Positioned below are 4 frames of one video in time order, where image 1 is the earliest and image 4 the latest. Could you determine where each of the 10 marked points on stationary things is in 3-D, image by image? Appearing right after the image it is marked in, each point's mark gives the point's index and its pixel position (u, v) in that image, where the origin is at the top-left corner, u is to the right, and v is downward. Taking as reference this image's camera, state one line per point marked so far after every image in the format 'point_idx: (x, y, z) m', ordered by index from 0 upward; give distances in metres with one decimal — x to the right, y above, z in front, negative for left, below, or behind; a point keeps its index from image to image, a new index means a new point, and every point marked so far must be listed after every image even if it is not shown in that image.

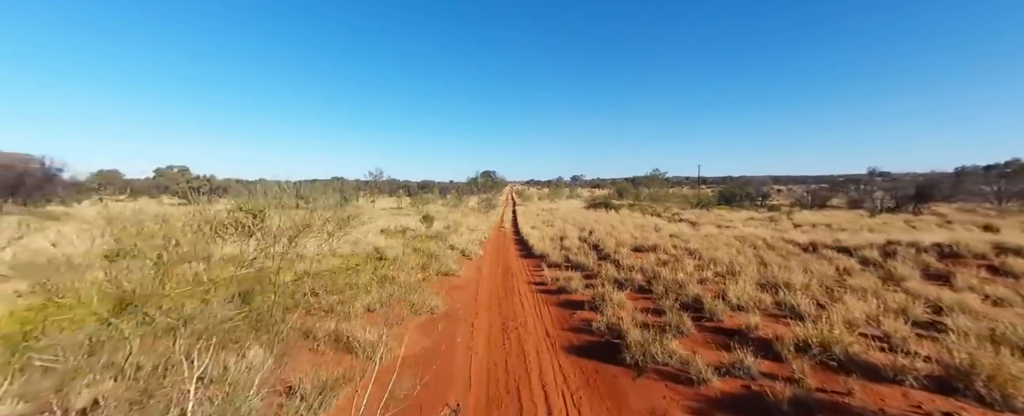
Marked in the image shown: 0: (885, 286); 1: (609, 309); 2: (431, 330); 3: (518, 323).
0: (+8.3, -1.7, +8.6) m
1: (+2.0, -2.1, +8.1) m
2: (-1.7, -2.5, +8.0) m
3: (+0.1, -2.6, +8.7) m
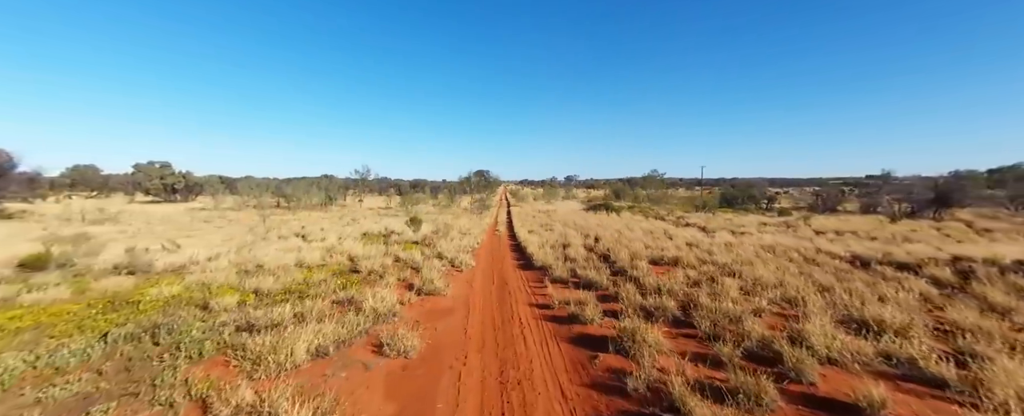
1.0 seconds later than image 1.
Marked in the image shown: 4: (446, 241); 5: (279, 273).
0: (+8.3, -1.9, +6.6) m
1: (+2.0, -2.3, +5.9) m
2: (-1.7, -2.7, +5.8) m
3: (+0.1, -2.7, +6.5) m
4: (-3.4, -1.7, +19.8) m
5: (-7.4, -2.1, +12.4) m
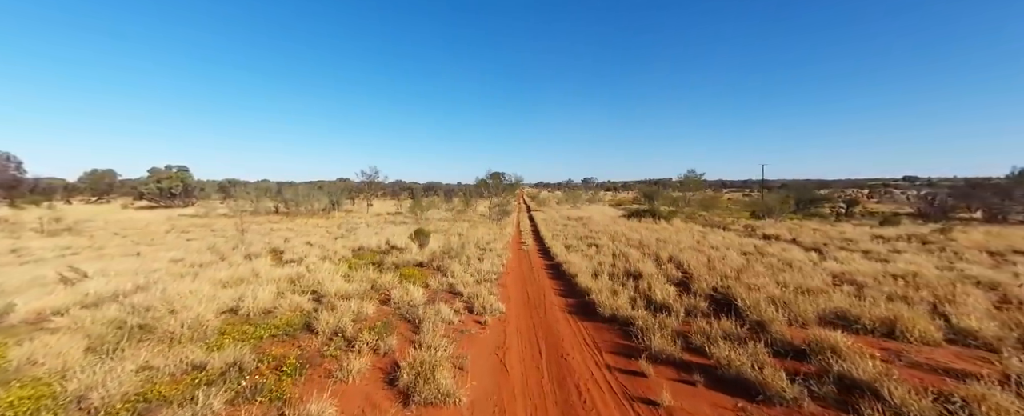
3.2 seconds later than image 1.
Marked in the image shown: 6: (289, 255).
0: (+9.2, -2.2, +0.8) m
1: (+2.9, -2.6, +0.5) m
2: (-0.8, -3.0, +0.5) m
3: (+1.1, -3.0, +1.0) m
4: (-1.9, -2.1, +14.6) m
5: (-6.3, -2.4, +7.2) m
6: (-9.6, -2.0, +16.8) m
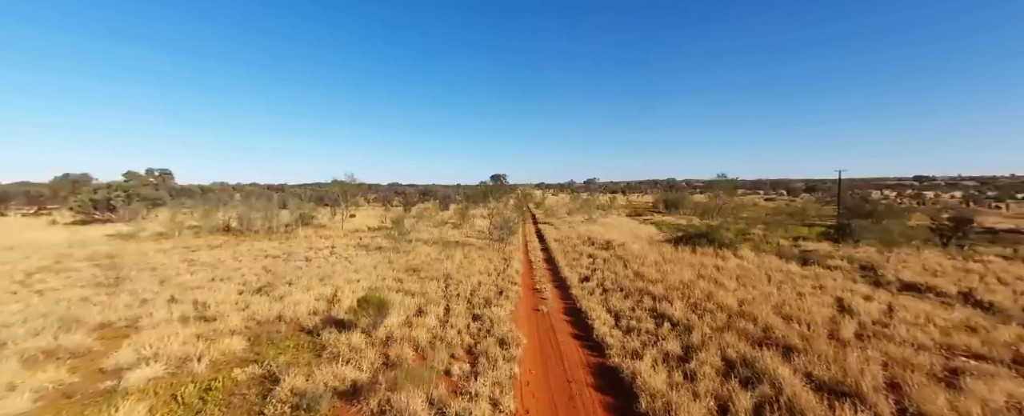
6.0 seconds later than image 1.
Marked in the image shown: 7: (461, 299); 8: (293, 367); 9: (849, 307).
0: (+9.6, -3.5, -6.7) m
1: (+3.4, -3.9, -7.1) m
2: (-0.4, -4.3, -7.1) m
3: (+1.5, -4.4, -6.5) m
4: (-1.5, -3.5, +7.0) m
5: (-5.8, -3.8, -0.3) m
6: (-9.2, -3.4, +9.2) m
7: (-1.8, -3.1, +14.1) m
8: (-4.9, -3.4, +8.7) m
9: (+9.6, -2.8, +11.1) m
